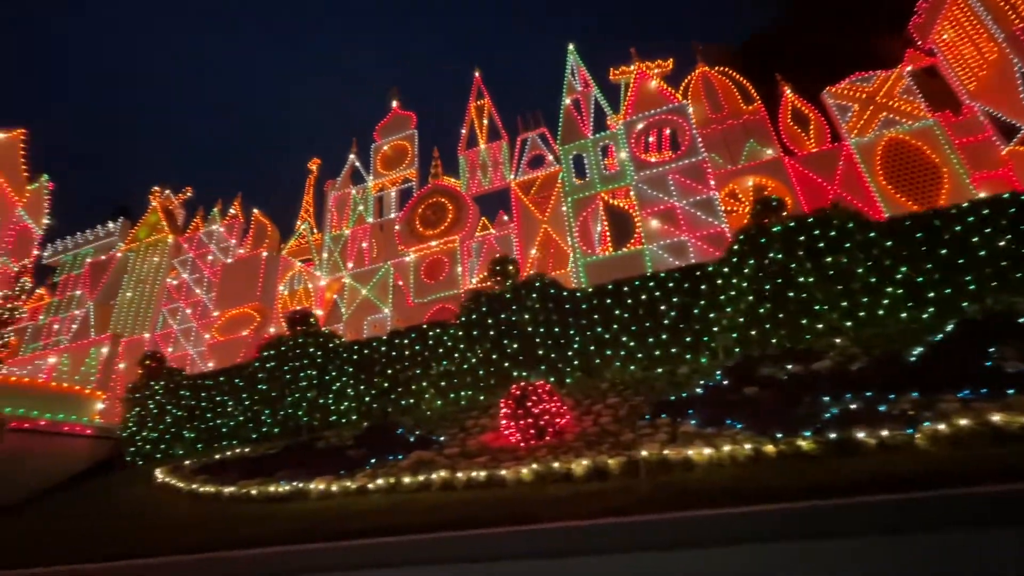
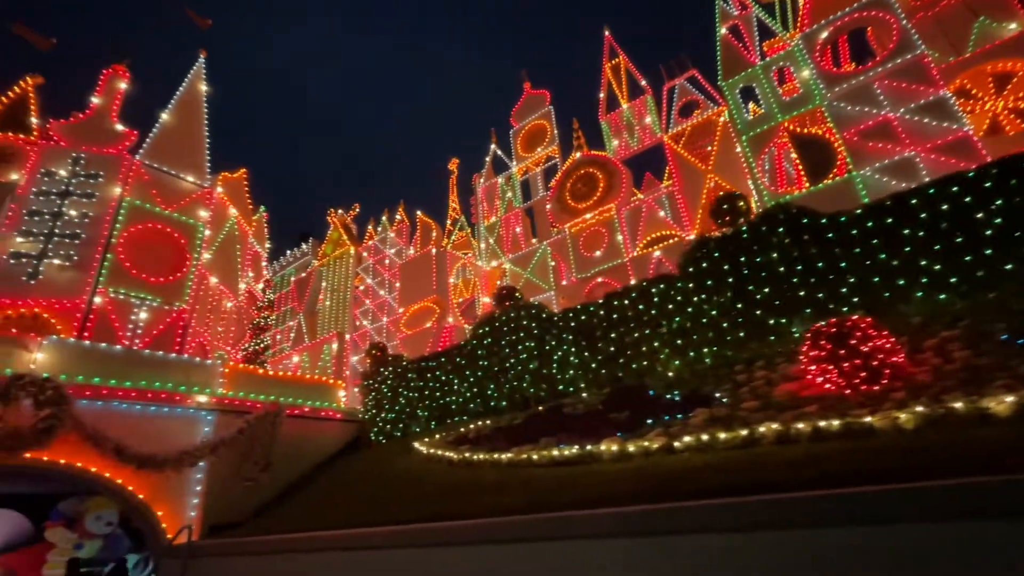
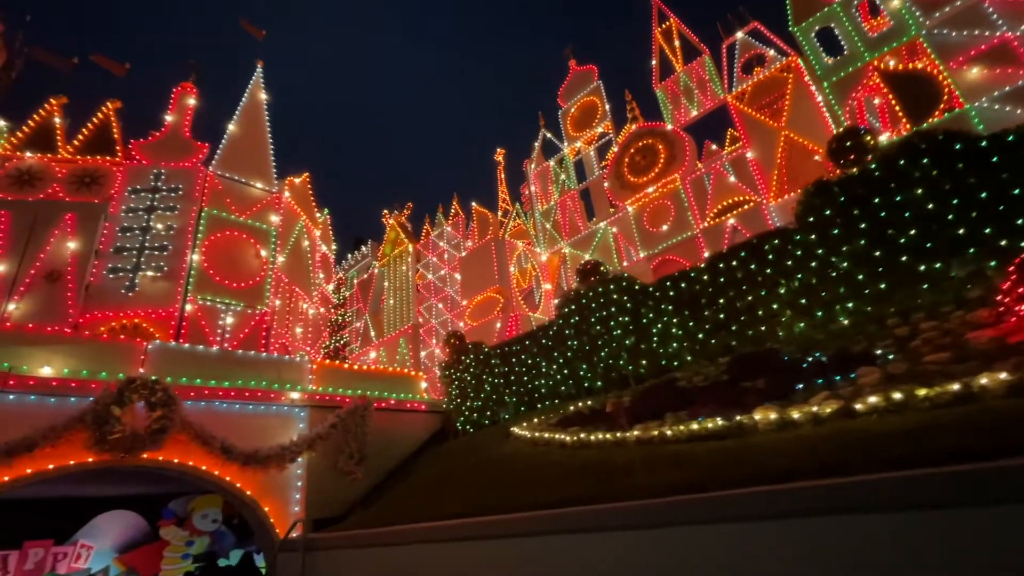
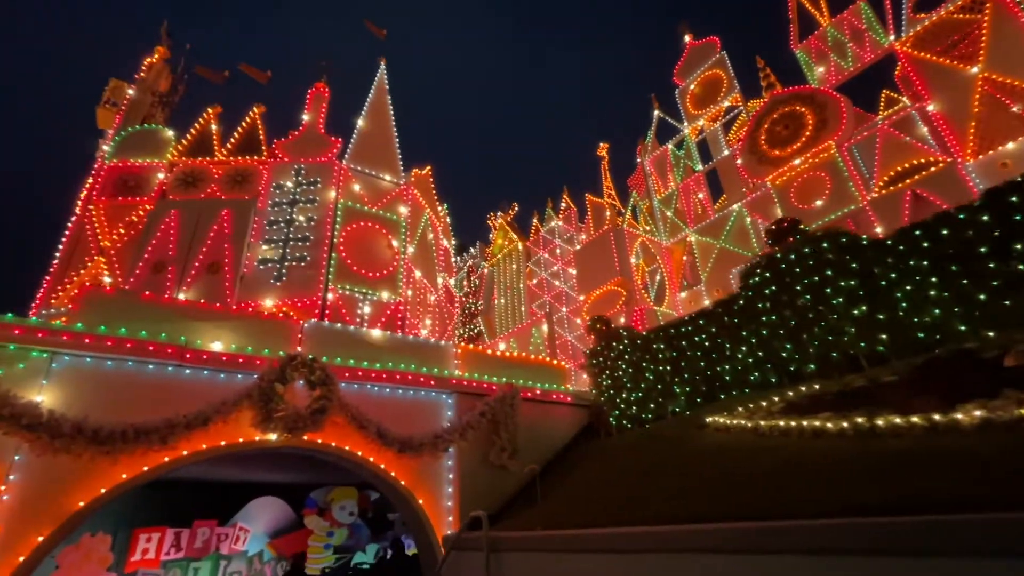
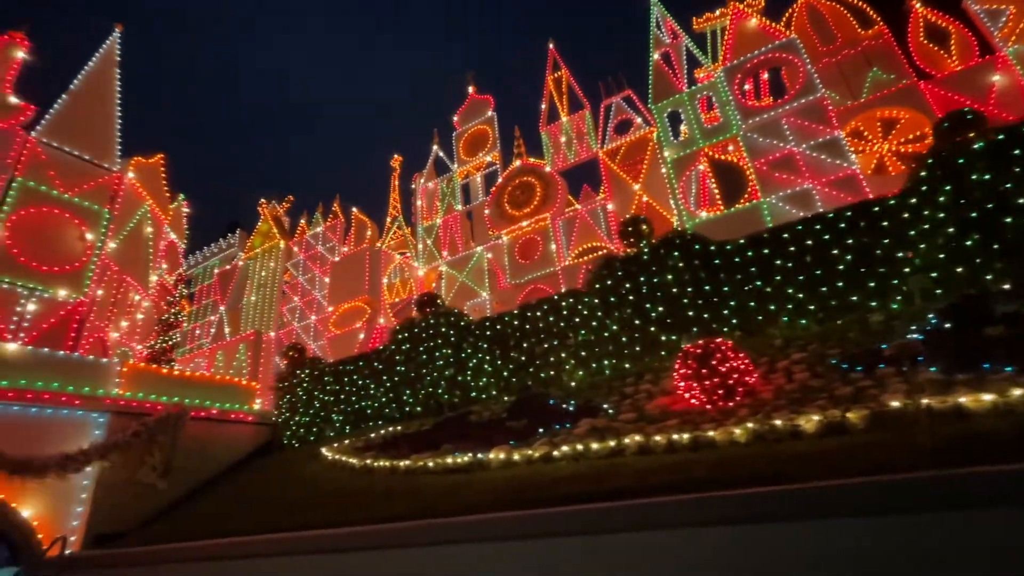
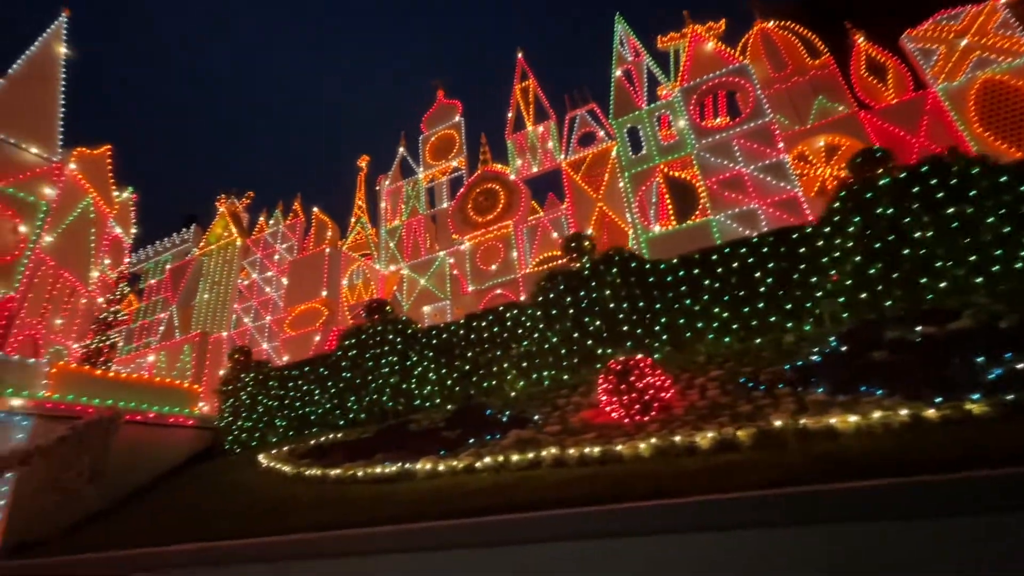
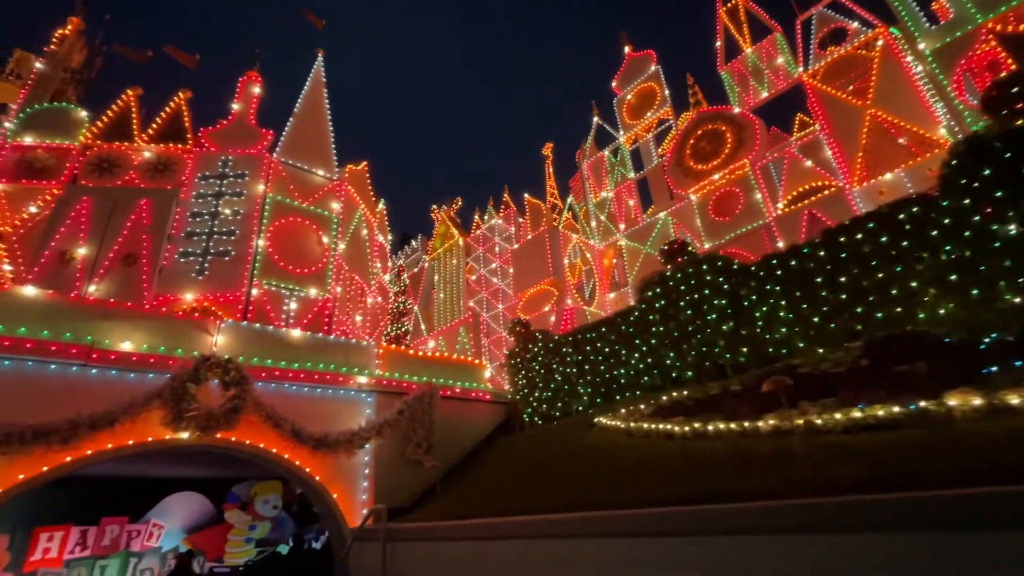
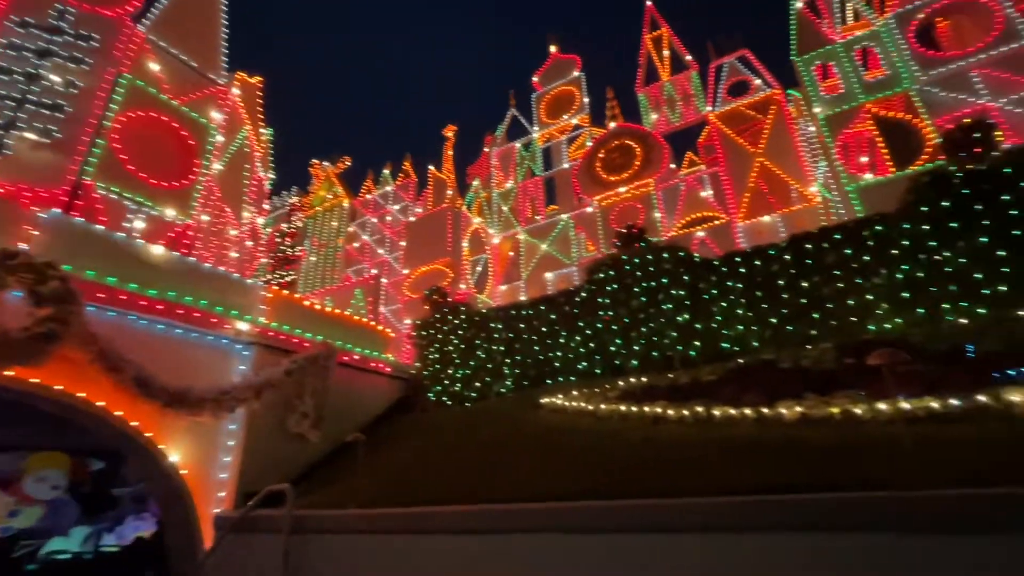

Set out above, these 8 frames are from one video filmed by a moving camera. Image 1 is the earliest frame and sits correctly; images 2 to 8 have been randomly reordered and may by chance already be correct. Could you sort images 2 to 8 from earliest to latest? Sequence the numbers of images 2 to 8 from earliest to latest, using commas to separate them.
6, 5, 2, 3, 7, 4, 8
